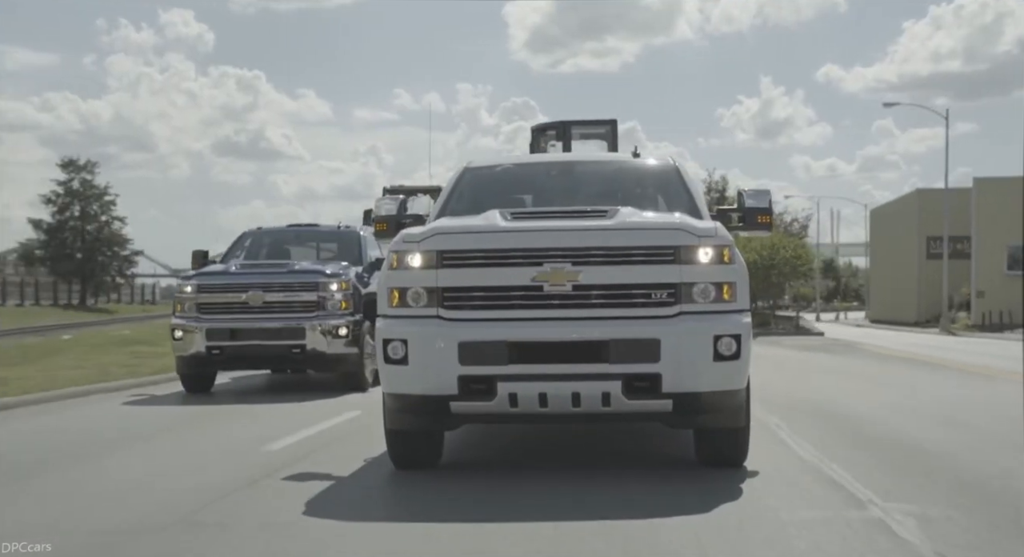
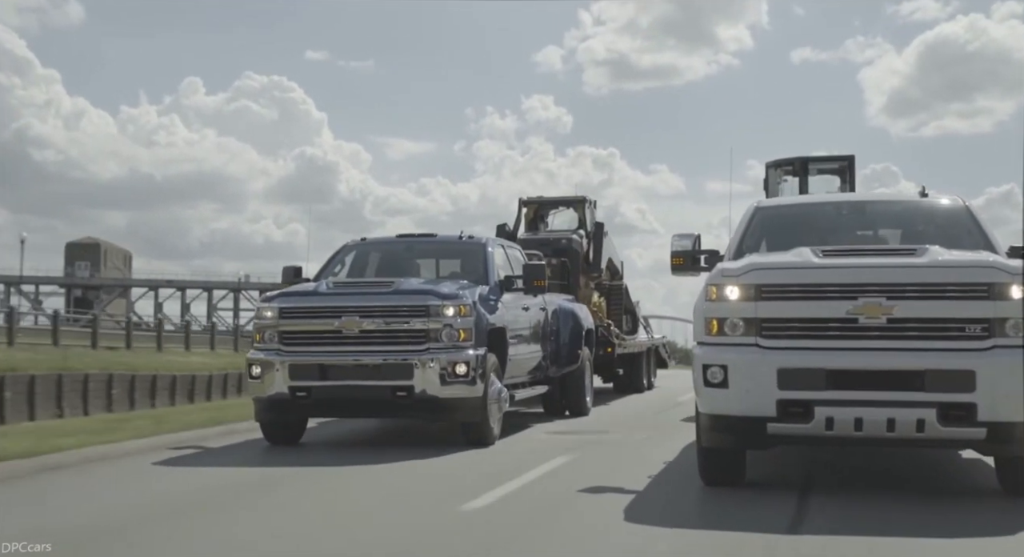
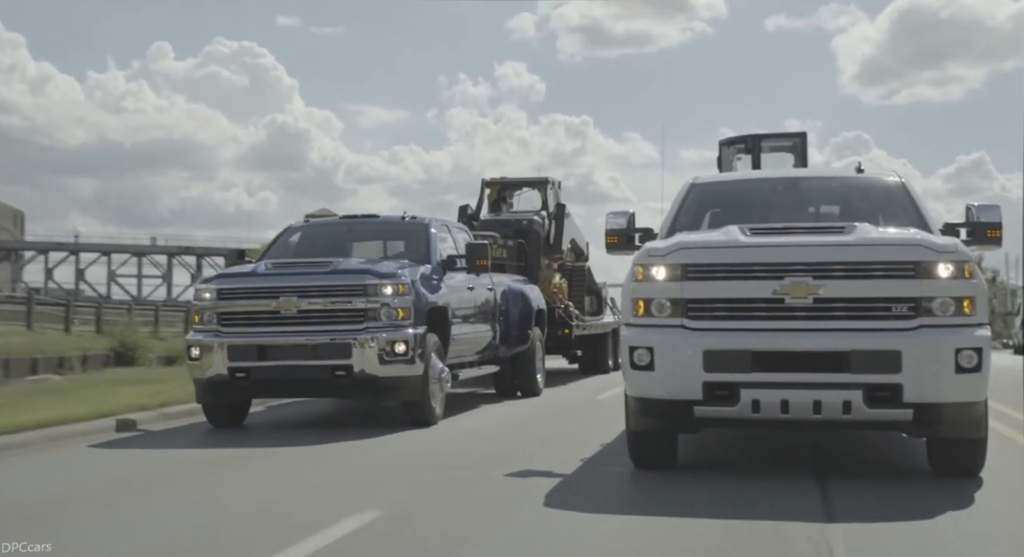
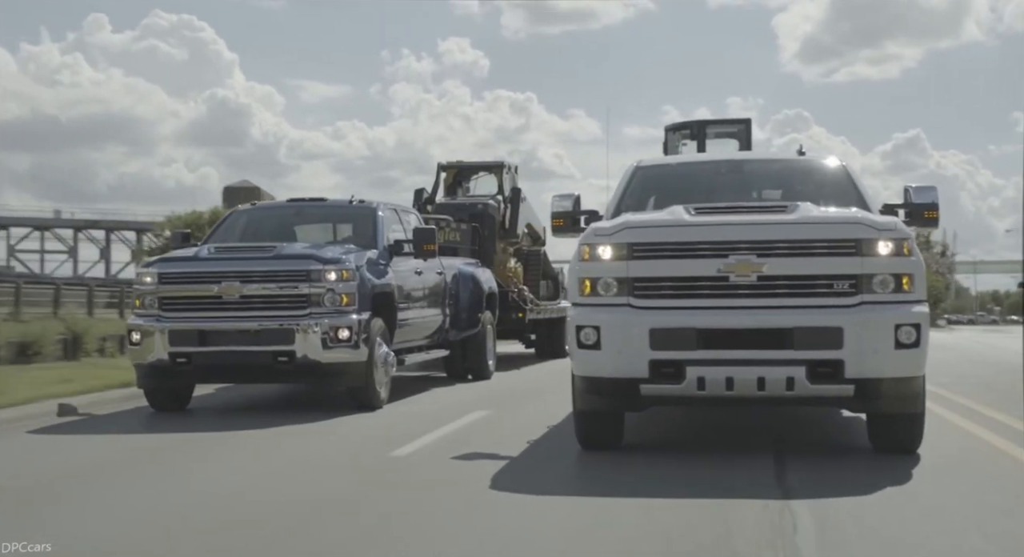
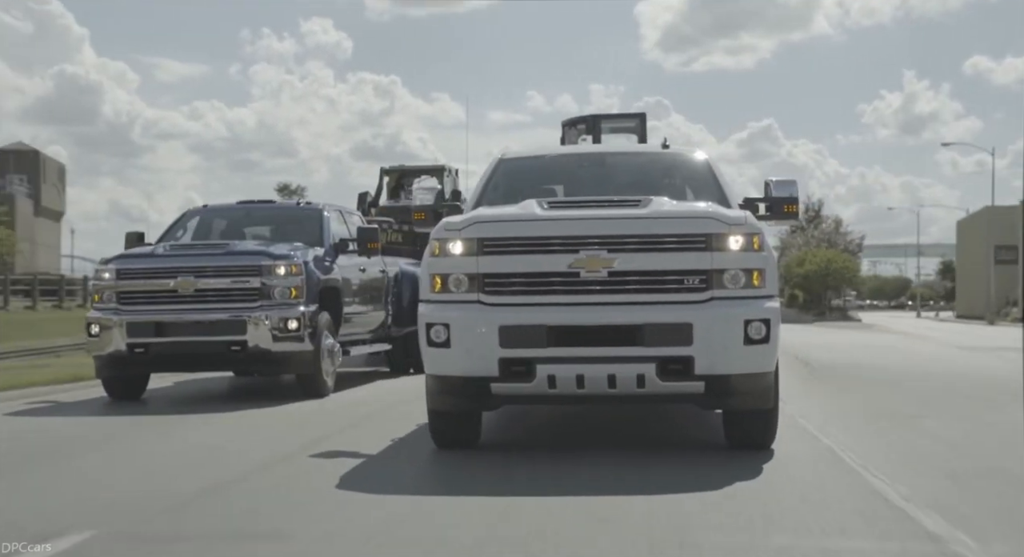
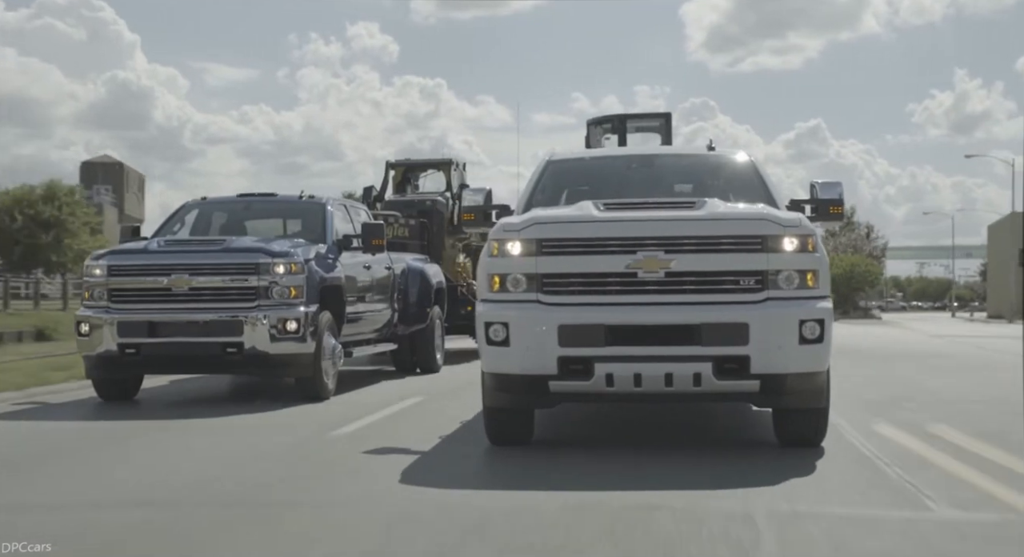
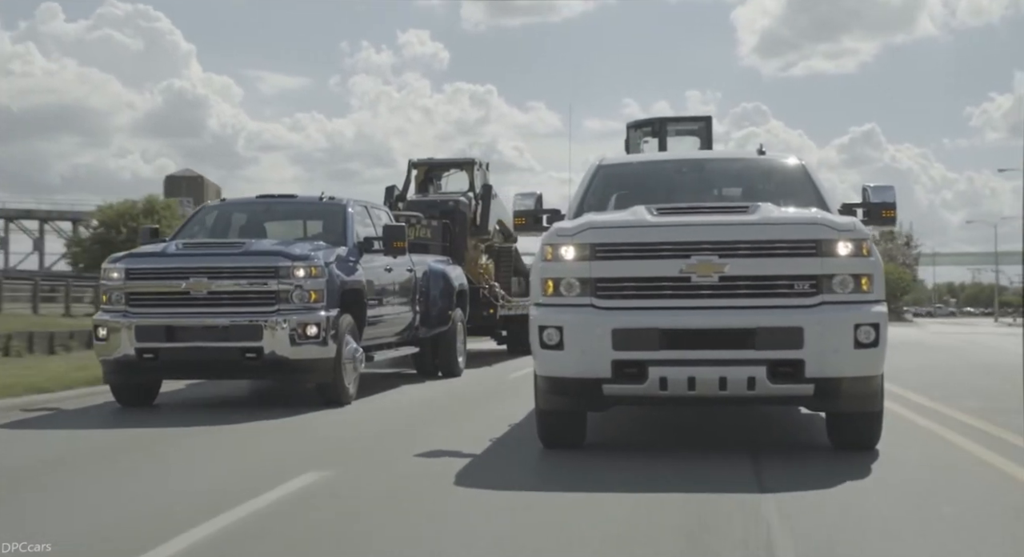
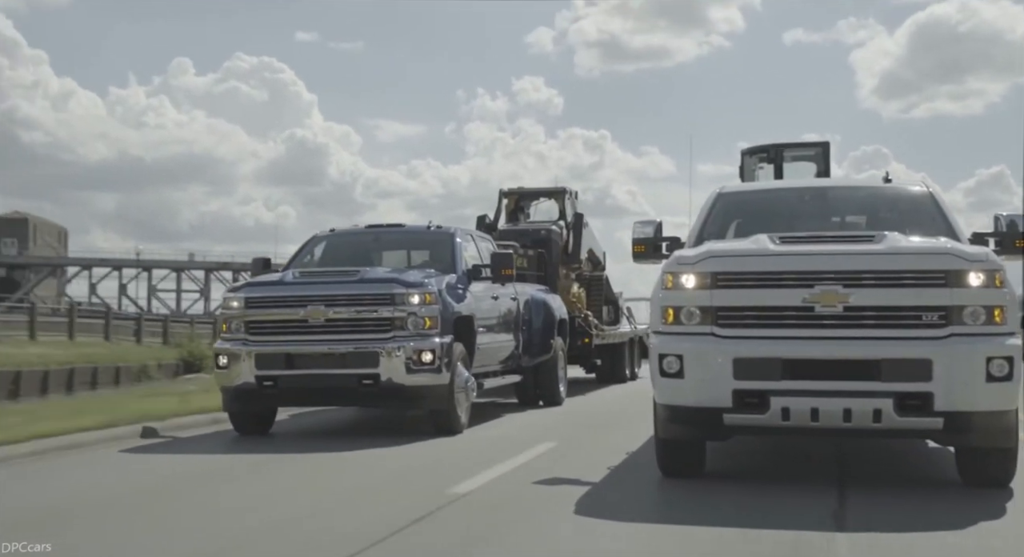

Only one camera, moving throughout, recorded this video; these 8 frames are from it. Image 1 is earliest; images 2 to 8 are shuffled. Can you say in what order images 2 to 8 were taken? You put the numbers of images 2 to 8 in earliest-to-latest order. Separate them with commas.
5, 6, 7, 4, 3, 8, 2
